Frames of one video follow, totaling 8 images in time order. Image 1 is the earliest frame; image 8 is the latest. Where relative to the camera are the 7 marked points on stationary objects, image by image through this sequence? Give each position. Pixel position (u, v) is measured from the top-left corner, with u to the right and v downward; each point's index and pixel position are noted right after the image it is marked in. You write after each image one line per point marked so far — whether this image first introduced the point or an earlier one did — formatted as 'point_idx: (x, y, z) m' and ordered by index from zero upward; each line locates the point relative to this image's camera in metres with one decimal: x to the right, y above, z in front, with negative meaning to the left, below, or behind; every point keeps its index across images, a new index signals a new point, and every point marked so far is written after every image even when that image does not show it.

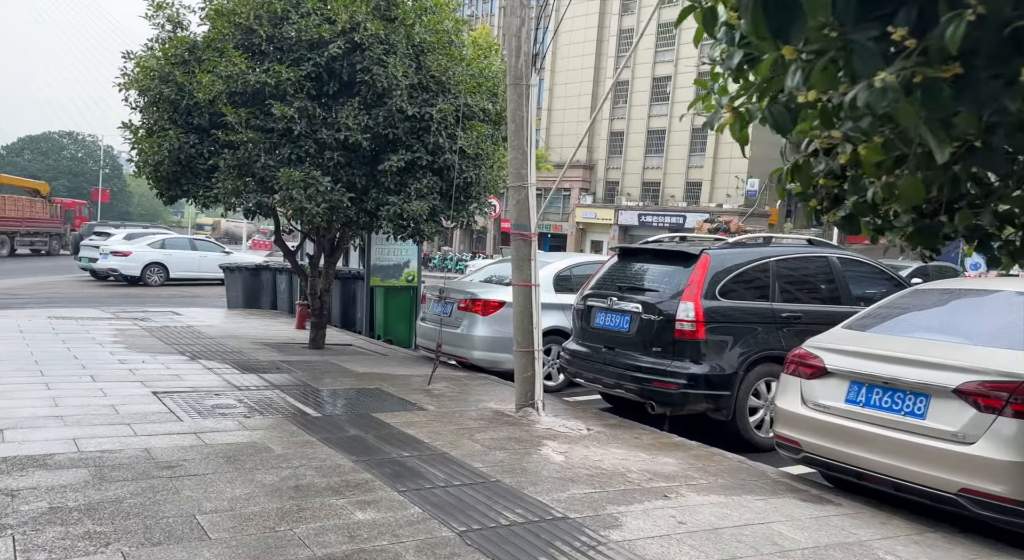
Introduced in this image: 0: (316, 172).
0: (-1.8, +1.0, +8.2) m
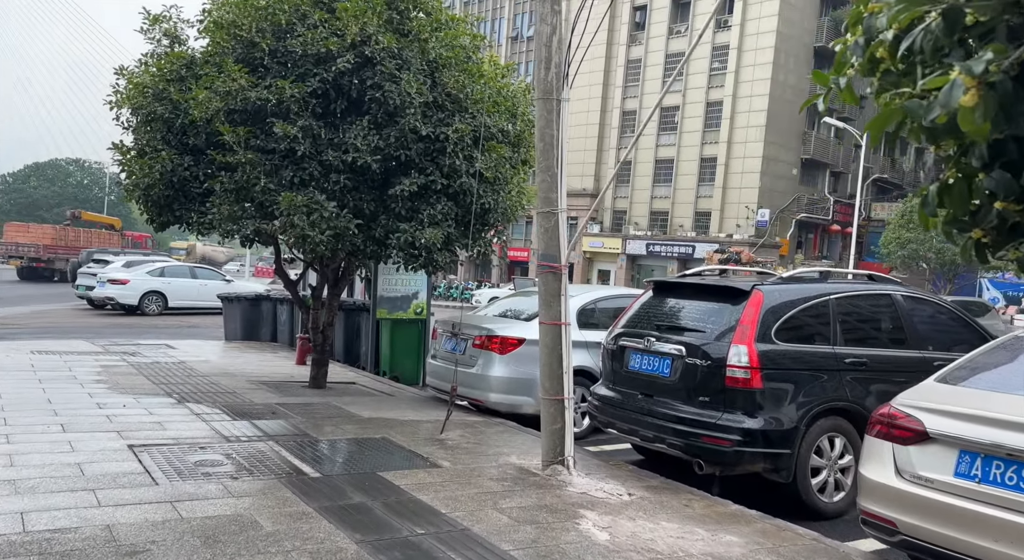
0: (-1.6, +0.7, +7.5) m
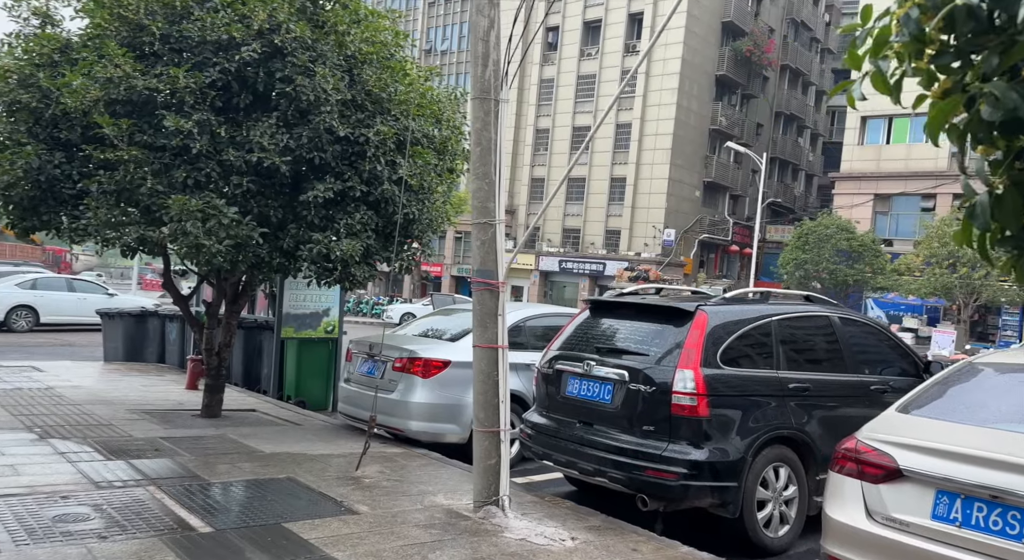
0: (-2.2, +0.6, +6.6) m
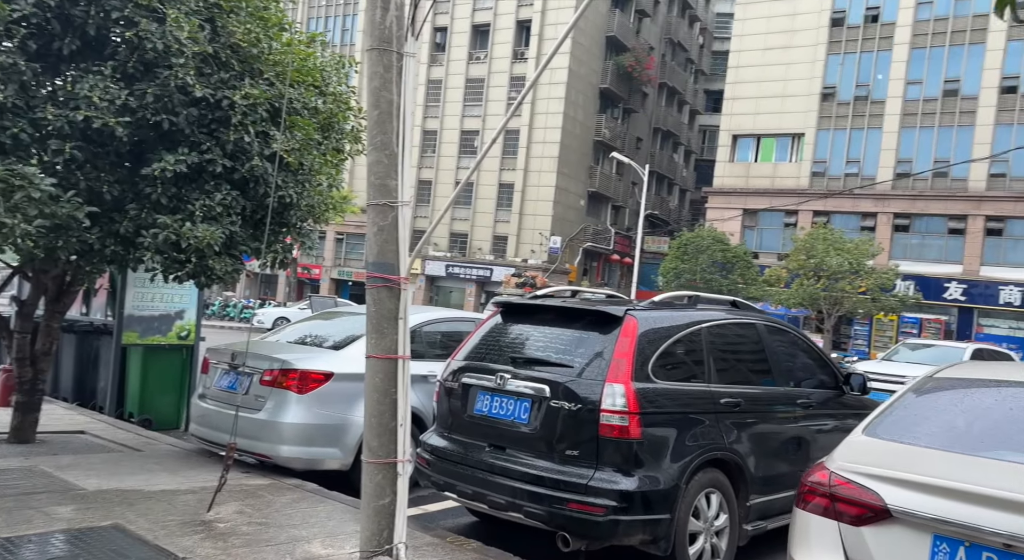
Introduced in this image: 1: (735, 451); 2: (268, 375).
0: (-2.8, +0.6, +5.2) m
1: (+1.6, -1.2, +6.1) m
2: (-1.7, -0.7, +6.3) m
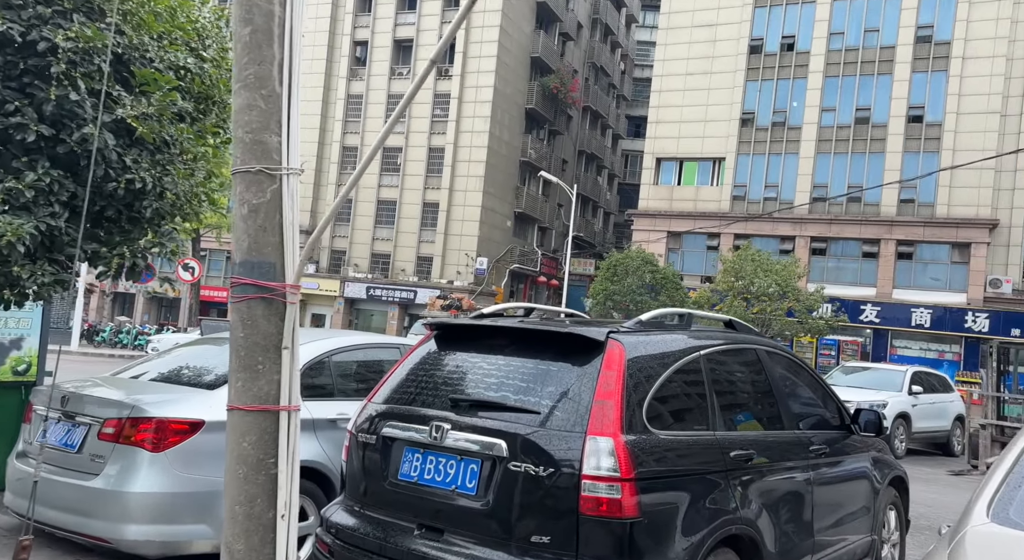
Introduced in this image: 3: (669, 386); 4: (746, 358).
0: (-3.0, +0.6, +3.4) m
1: (+1.2, -1.2, +4.6) m
2: (-2.1, -0.7, +4.6) m
3: (+0.8, -0.5, +4.6) m
4: (+1.6, -0.5, +6.1) m
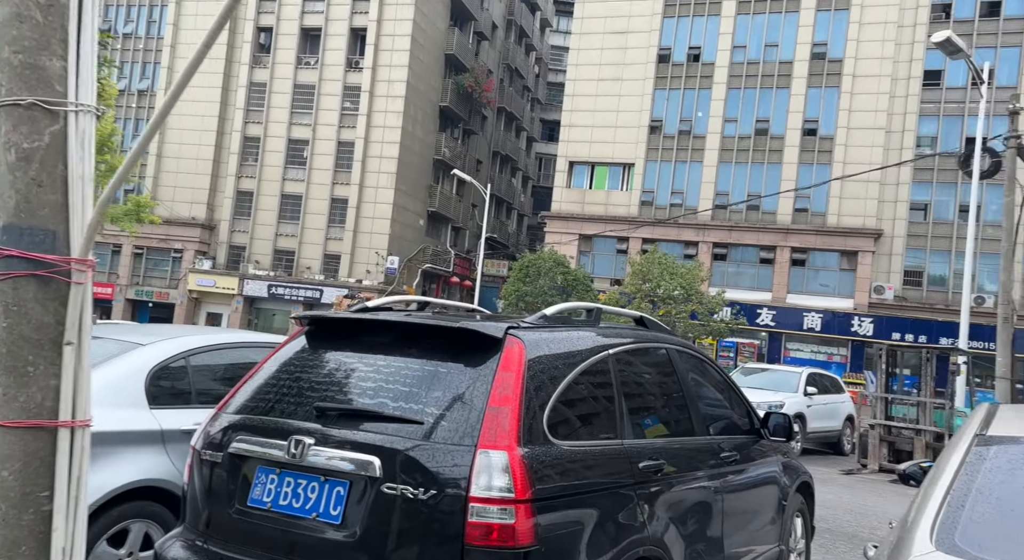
0: (-3.4, +0.7, +2.5) m
1: (+0.7, -1.2, +4.1) m
2: (-2.6, -0.7, +3.7) m
3: (+0.3, -0.5, +4.0) m
4: (+0.9, -0.5, +5.6) m
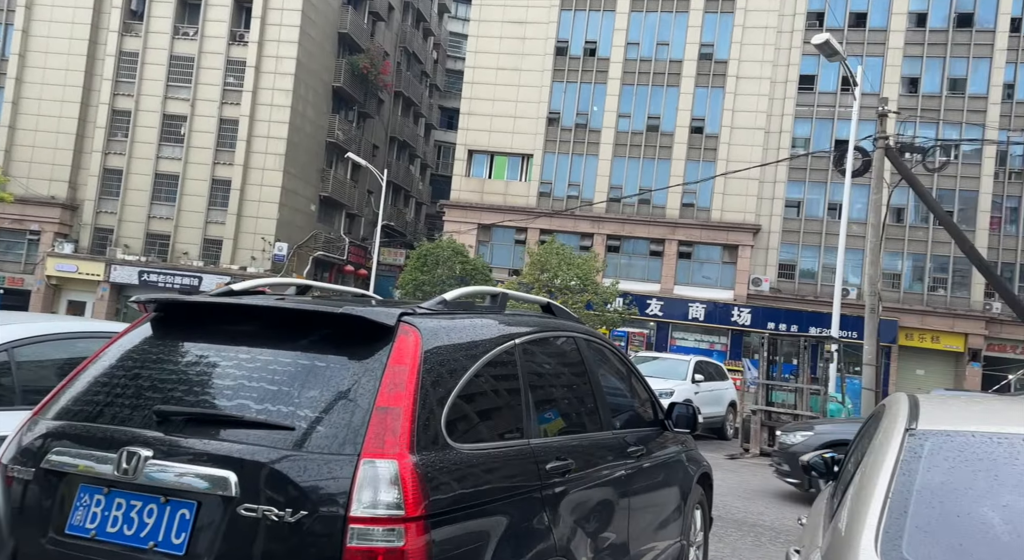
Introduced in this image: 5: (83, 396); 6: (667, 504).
0: (-3.6, +0.8, +1.5) m
1: (+0.3, -1.1, +3.6) m
2: (-2.9, -0.6, +2.8) m
3: (-0.1, -0.4, +3.5) m
4: (+0.3, -0.4, +5.1) m
5: (-1.5, -0.4, +3.1) m
6: (+1.1, -1.5, +6.1) m
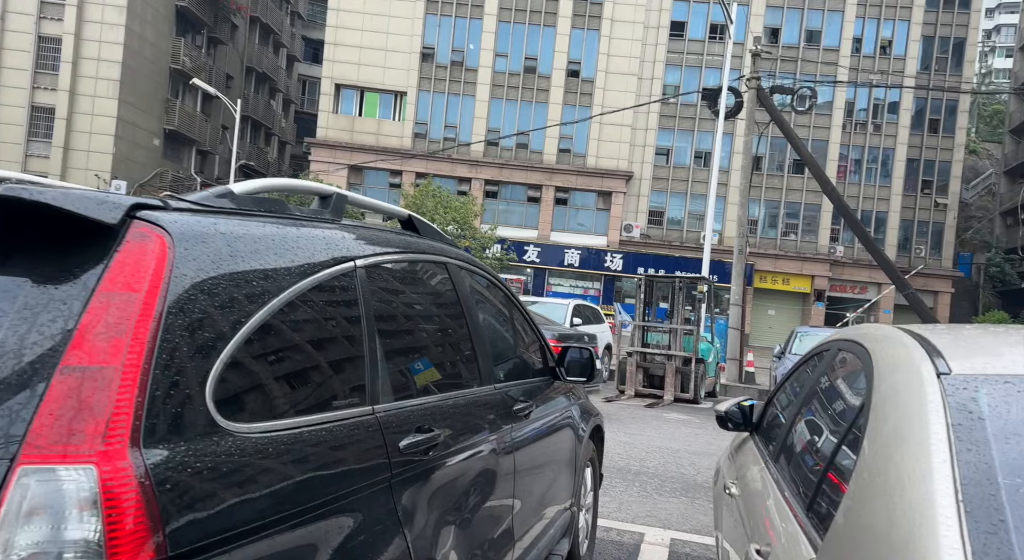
0: (-3.8, +0.9, -0.3) m
1: (-0.2, -0.8, +2.3) m
2: (-3.3, -0.4, +1.1) m
3: (-0.6, -0.1, +2.1) m
4: (-0.4, 0.0, +3.8) m
5: (-1.8, -0.1, +1.6) m
6: (+0.3, -1.1, +5.0) m
